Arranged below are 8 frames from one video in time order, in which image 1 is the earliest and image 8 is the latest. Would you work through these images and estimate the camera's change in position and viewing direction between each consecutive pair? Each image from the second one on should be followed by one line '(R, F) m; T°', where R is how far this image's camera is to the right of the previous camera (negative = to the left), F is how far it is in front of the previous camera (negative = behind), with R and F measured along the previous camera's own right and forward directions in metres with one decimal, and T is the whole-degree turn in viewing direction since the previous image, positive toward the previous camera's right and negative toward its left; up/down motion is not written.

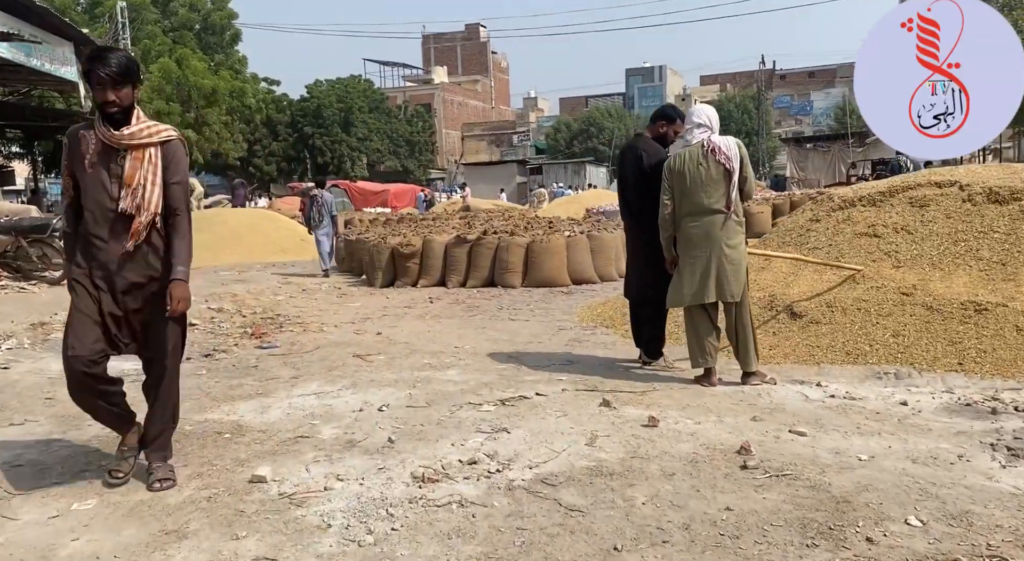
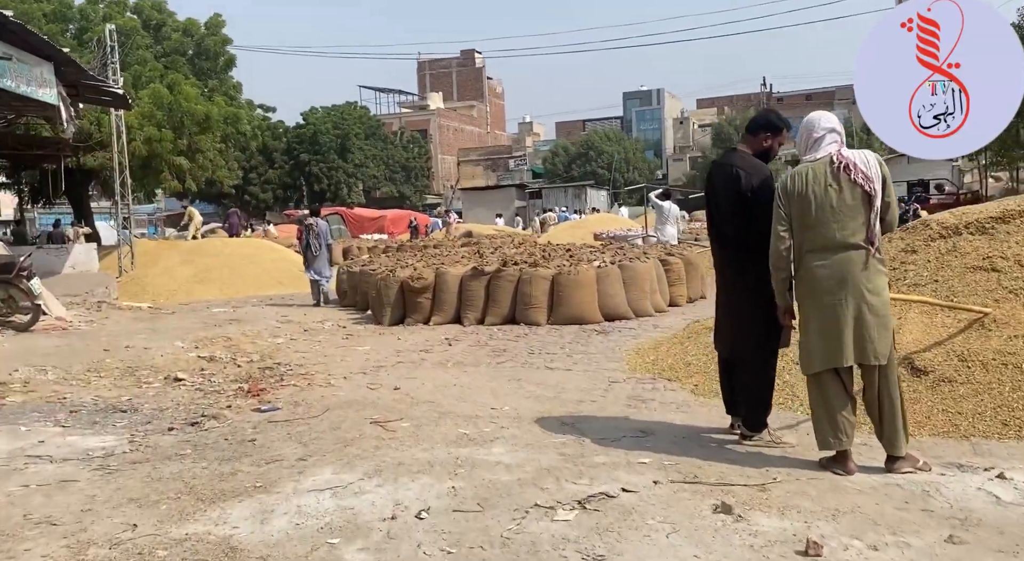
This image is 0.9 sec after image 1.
(-0.3, +1.2) m; 0°
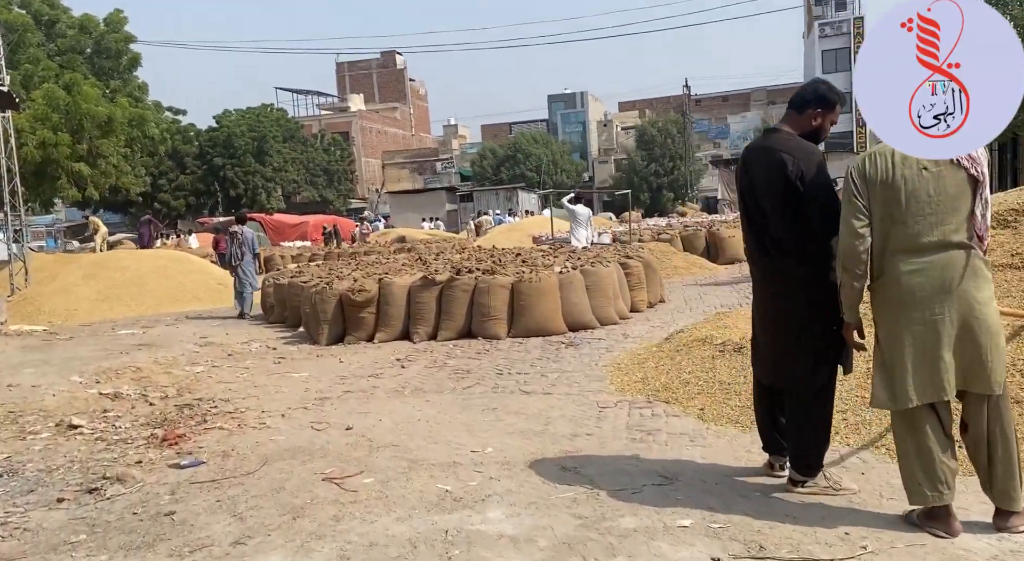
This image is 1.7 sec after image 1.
(-0.3, +1.0) m; +5°
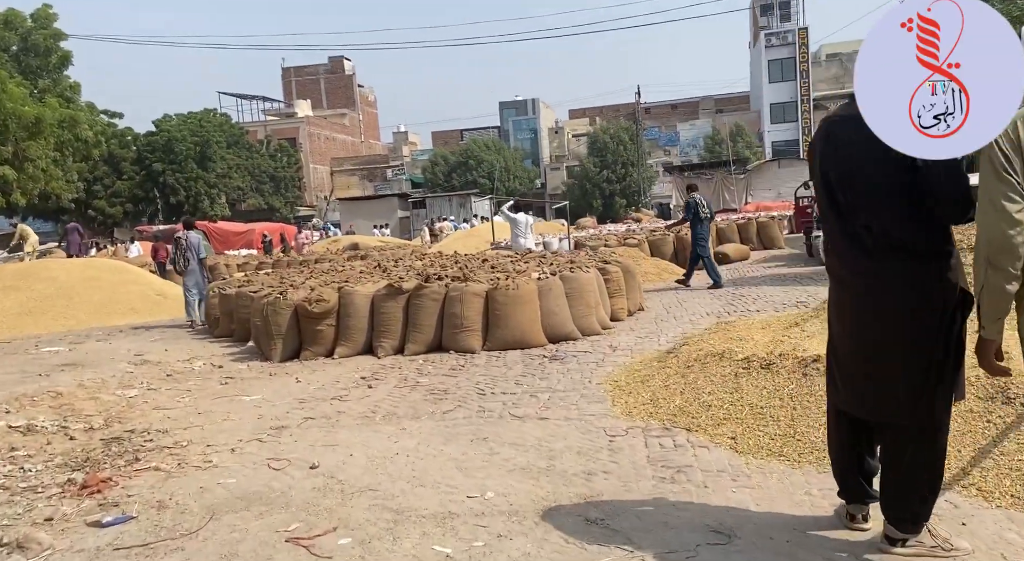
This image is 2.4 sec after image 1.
(-0.2, +0.8) m; +3°
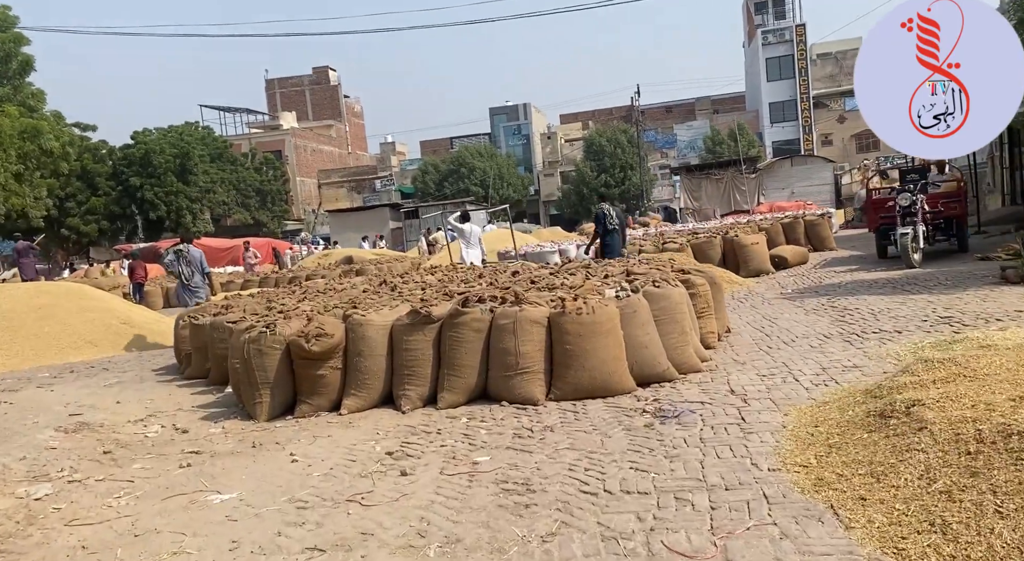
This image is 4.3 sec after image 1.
(-0.5, +2.3) m; +1°
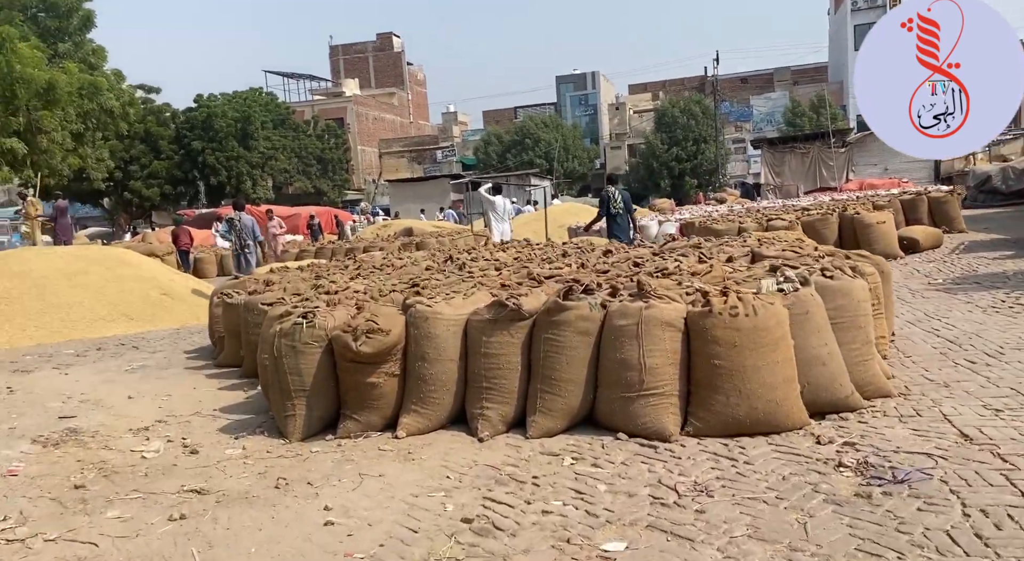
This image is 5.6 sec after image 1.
(-0.3, +1.7) m; -4°
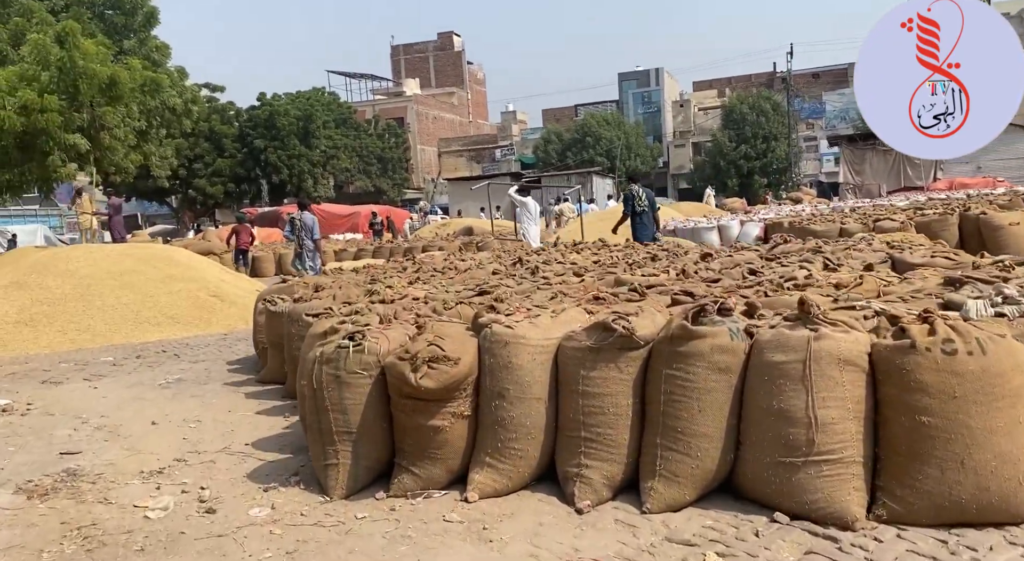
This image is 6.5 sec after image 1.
(-0.2, +1.2) m; -4°
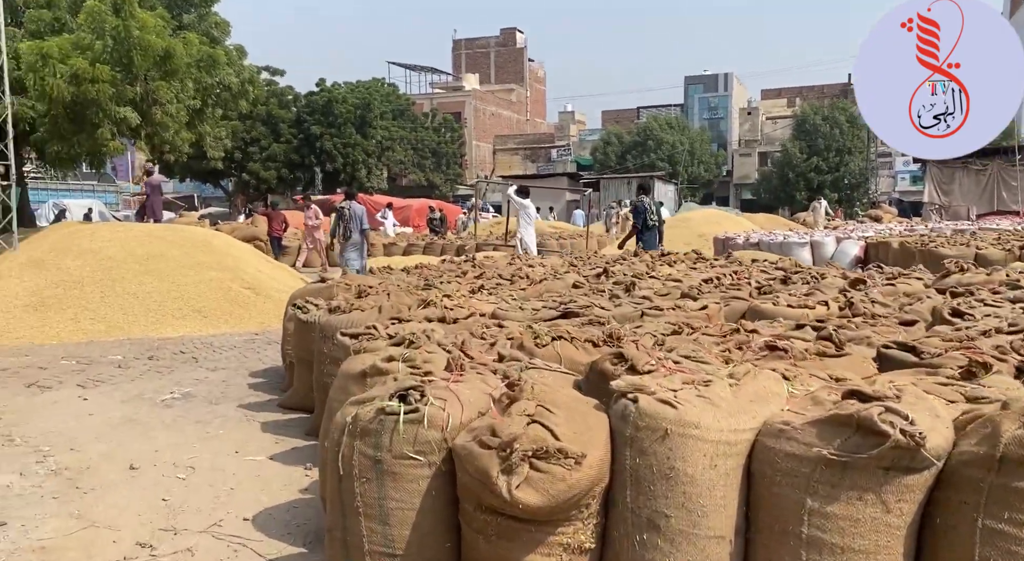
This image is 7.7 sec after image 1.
(-0.3, +1.6) m; -3°
